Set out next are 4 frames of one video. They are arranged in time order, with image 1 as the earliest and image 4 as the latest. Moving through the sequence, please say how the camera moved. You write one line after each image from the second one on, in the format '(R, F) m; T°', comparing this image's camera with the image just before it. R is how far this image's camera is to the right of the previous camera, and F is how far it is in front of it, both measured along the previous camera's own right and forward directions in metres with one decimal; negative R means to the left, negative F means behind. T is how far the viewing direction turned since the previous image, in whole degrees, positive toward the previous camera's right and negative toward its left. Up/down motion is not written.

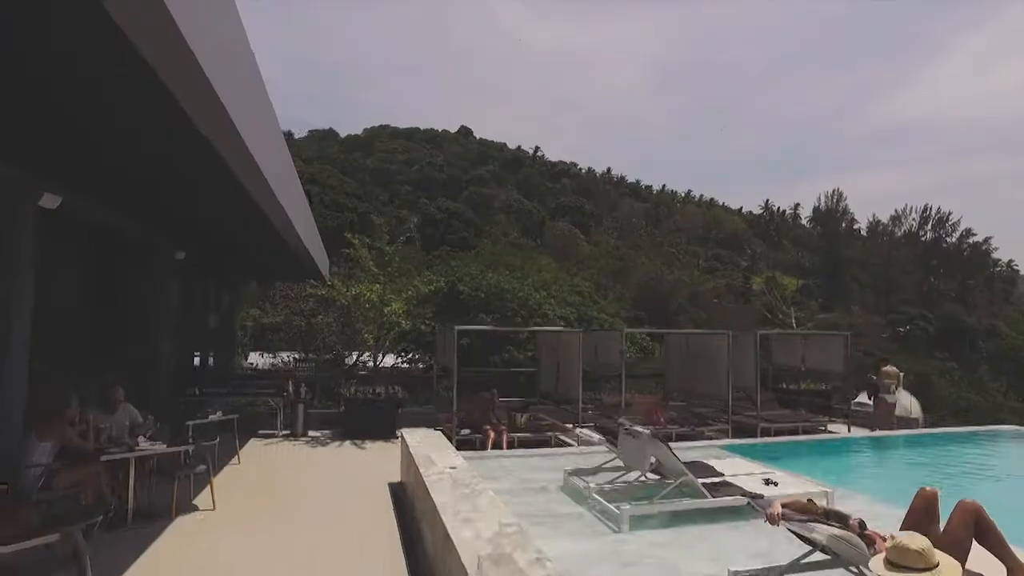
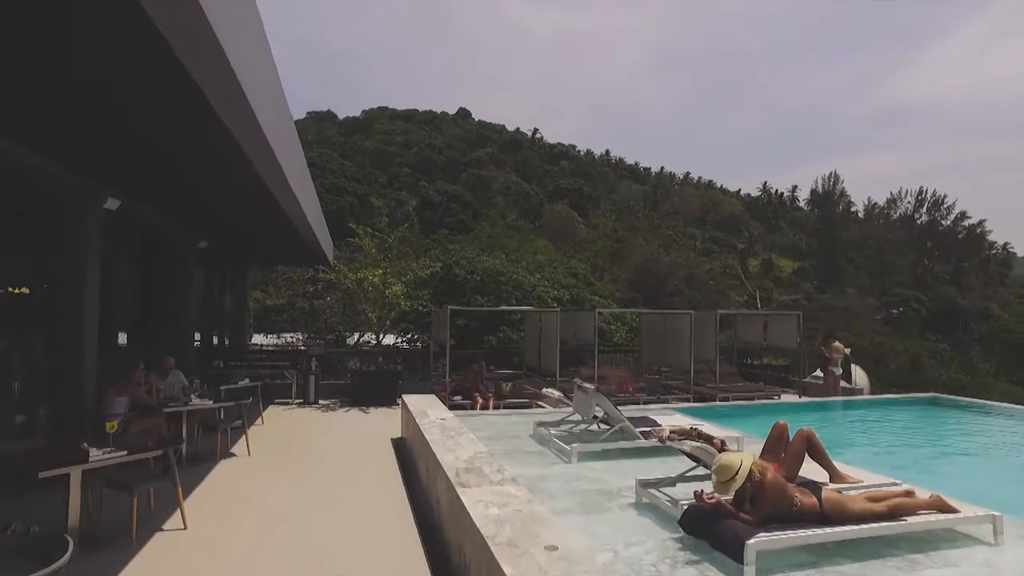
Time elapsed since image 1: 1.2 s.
(+0.1, -0.6) m; 0°
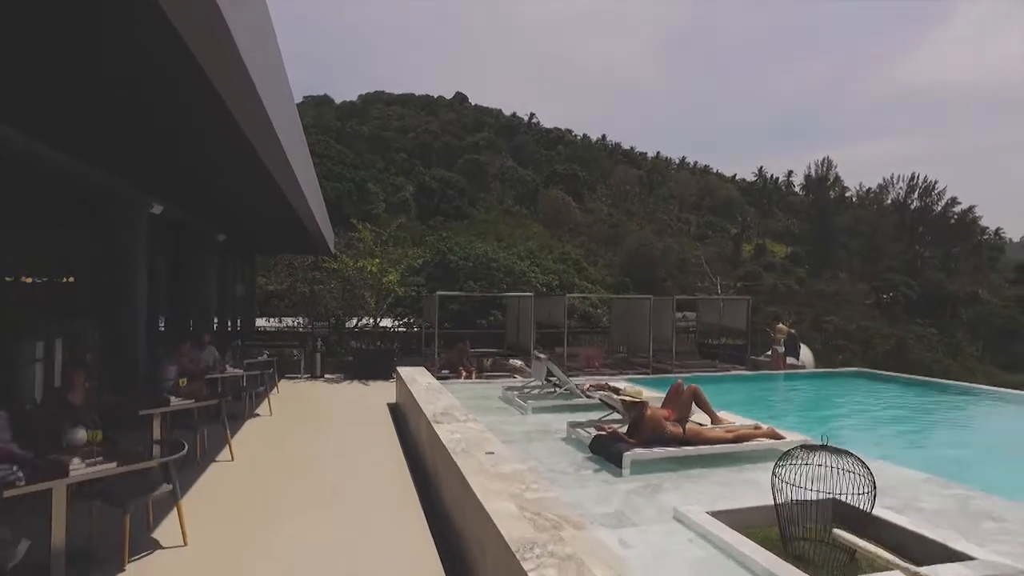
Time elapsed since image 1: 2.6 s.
(+0.2, -0.8) m; 0°
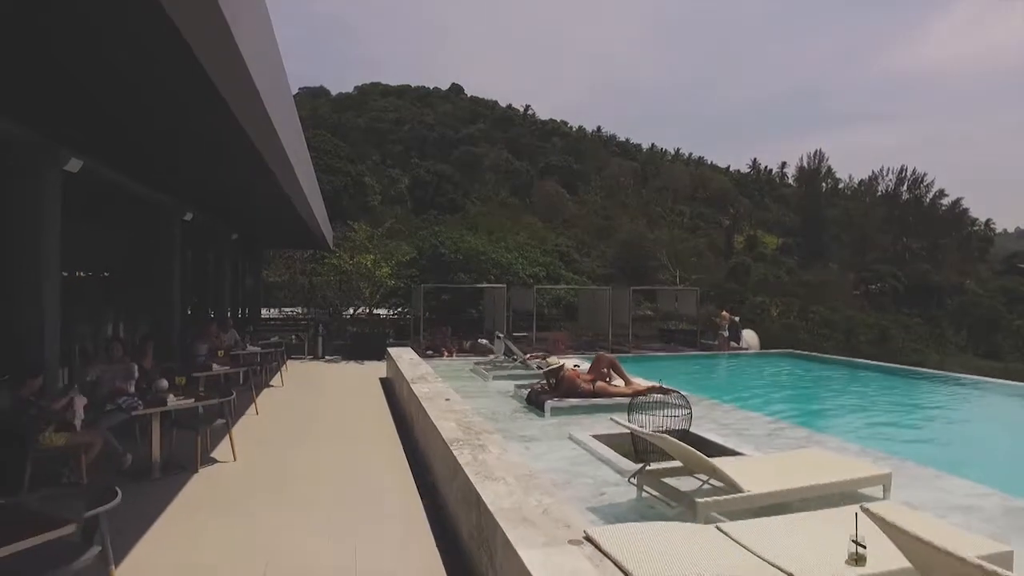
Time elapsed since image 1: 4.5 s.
(+0.2, -0.9) m; 0°
